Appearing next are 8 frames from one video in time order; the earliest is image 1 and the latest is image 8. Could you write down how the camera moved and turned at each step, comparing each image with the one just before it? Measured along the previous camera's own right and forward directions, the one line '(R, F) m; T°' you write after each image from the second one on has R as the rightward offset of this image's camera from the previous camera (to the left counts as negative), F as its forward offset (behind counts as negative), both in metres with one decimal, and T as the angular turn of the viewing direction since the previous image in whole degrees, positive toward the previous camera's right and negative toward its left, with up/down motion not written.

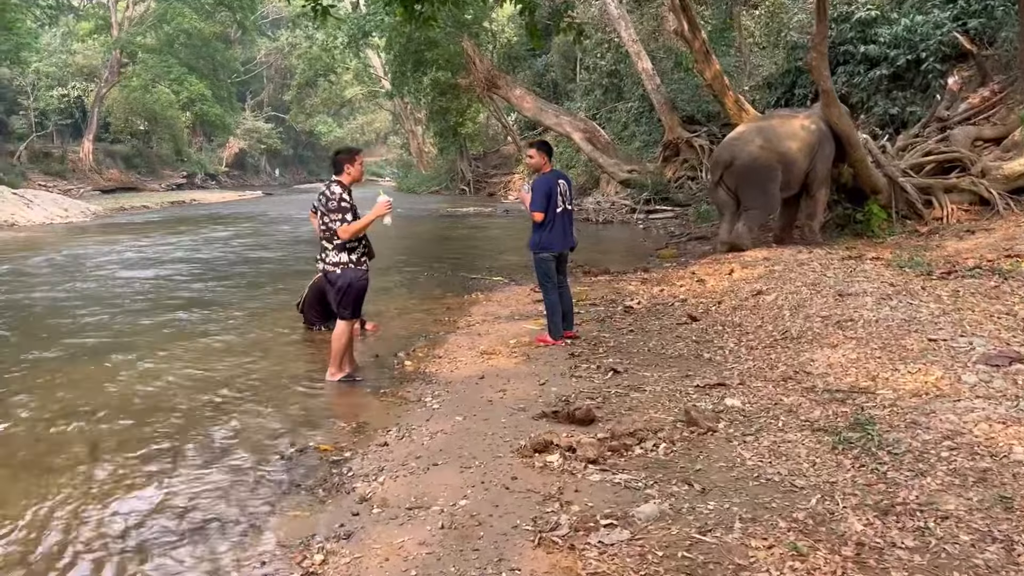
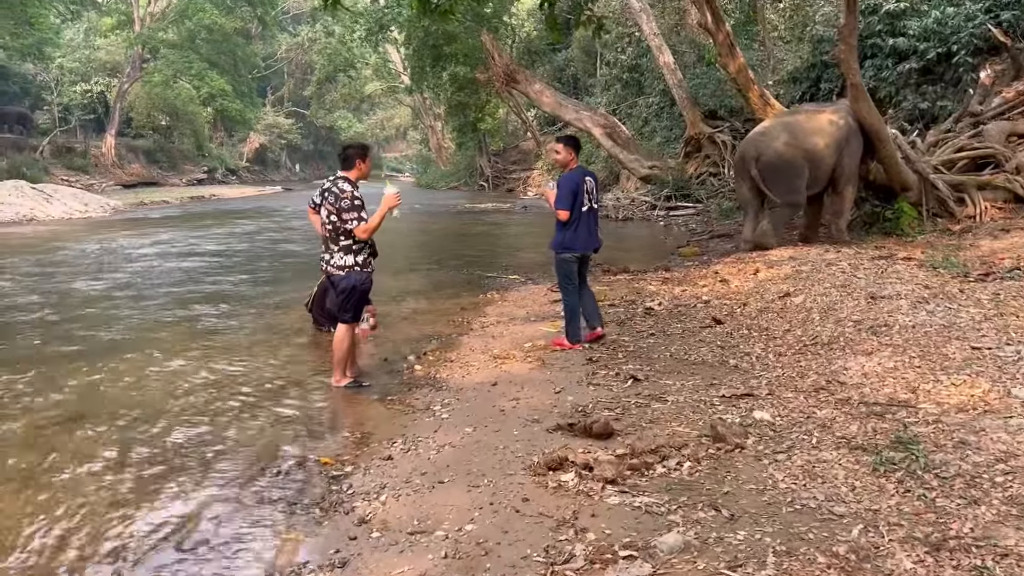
(0.0, +0.3) m; -1°
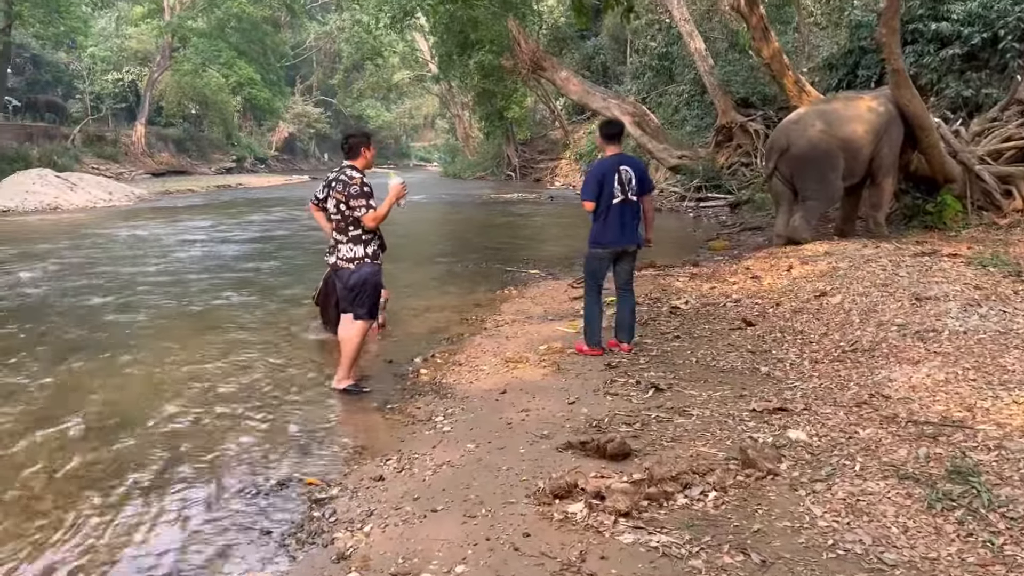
(+0.1, +0.4) m; -2°
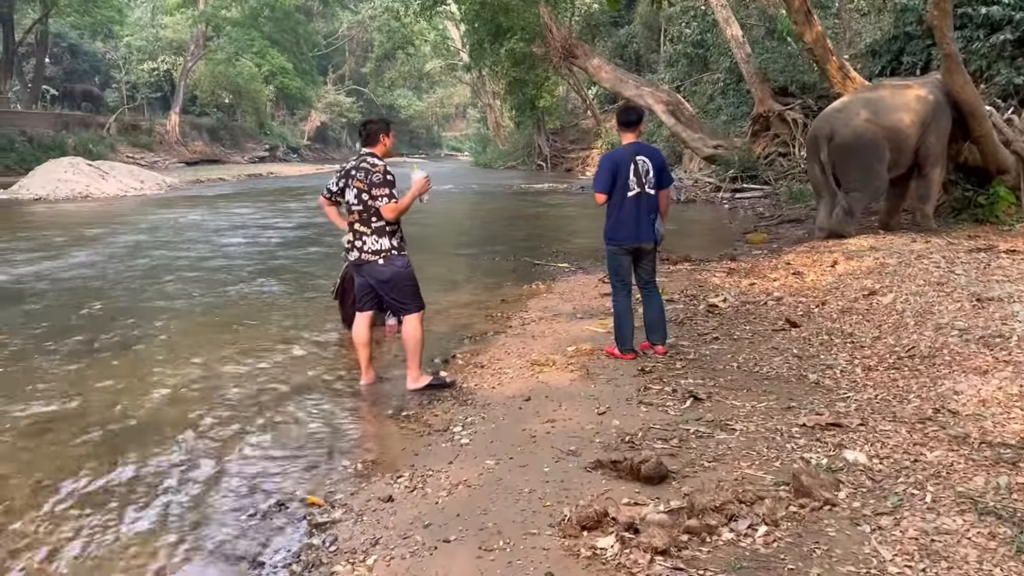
(0.0, +0.4) m; -2°
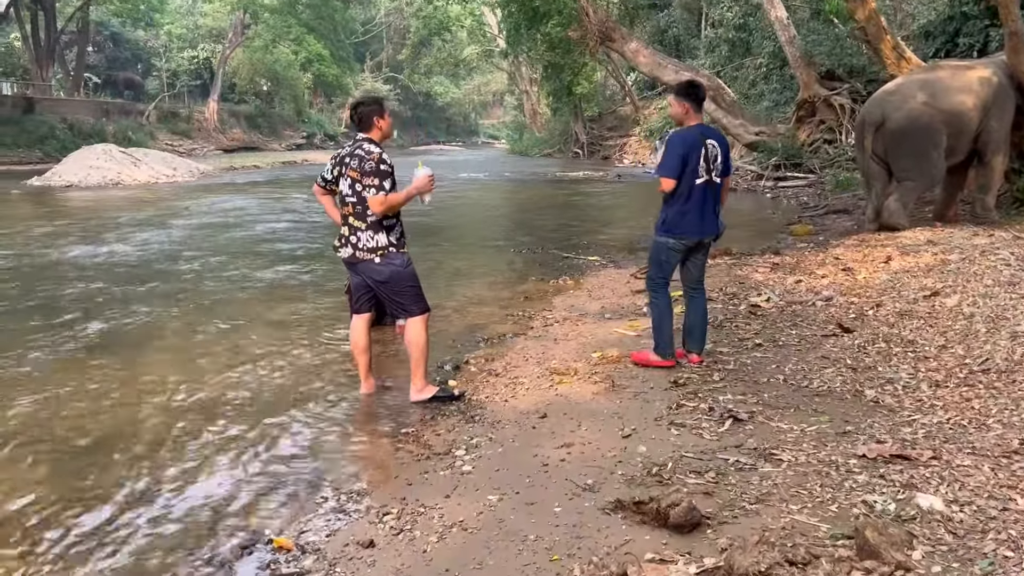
(+0.1, +0.5) m; -3°
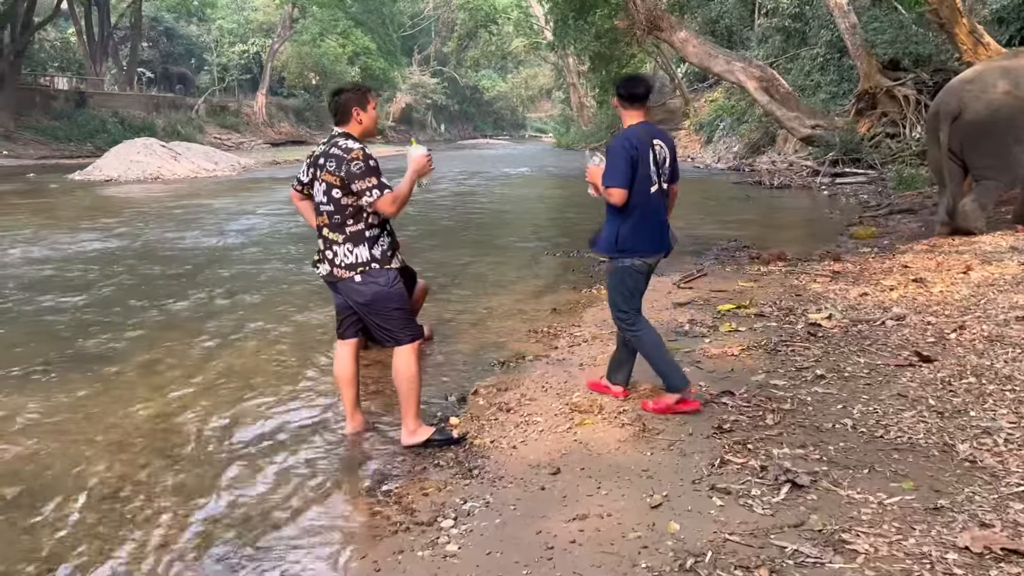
(+0.1, +0.7) m; -3°
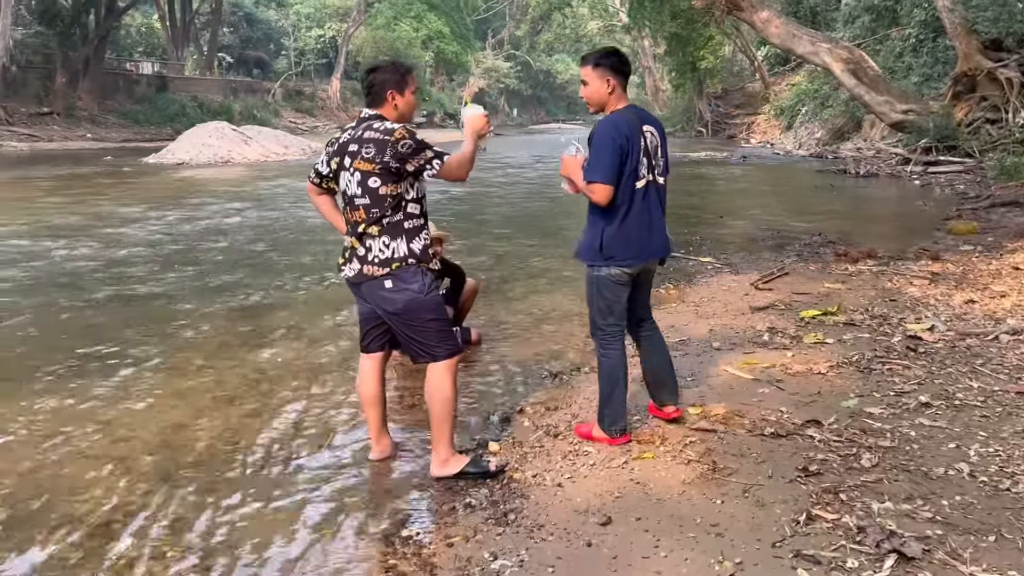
(+0.1, +0.5) m; -5°
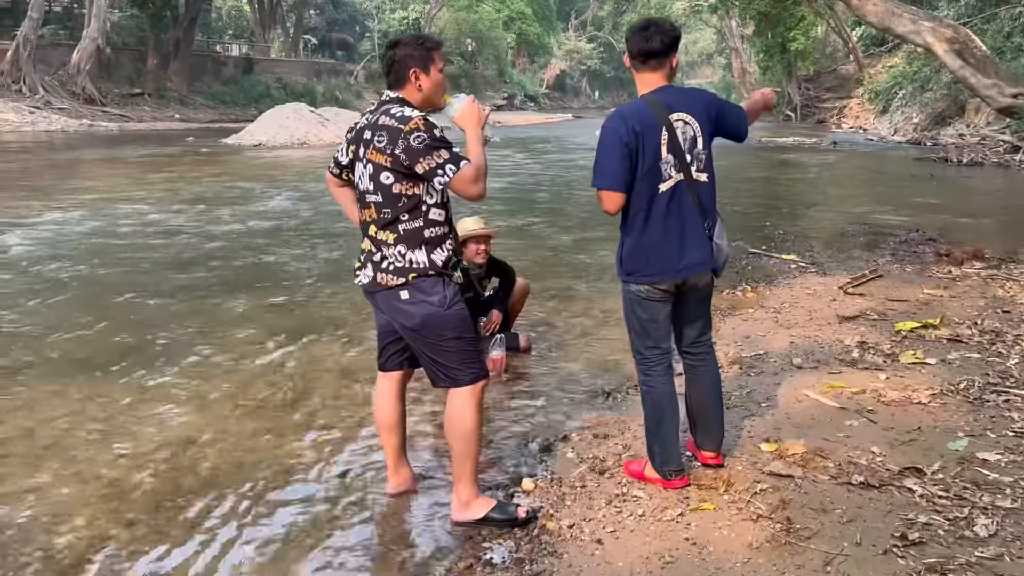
(+0.1, +0.5) m; -5°
